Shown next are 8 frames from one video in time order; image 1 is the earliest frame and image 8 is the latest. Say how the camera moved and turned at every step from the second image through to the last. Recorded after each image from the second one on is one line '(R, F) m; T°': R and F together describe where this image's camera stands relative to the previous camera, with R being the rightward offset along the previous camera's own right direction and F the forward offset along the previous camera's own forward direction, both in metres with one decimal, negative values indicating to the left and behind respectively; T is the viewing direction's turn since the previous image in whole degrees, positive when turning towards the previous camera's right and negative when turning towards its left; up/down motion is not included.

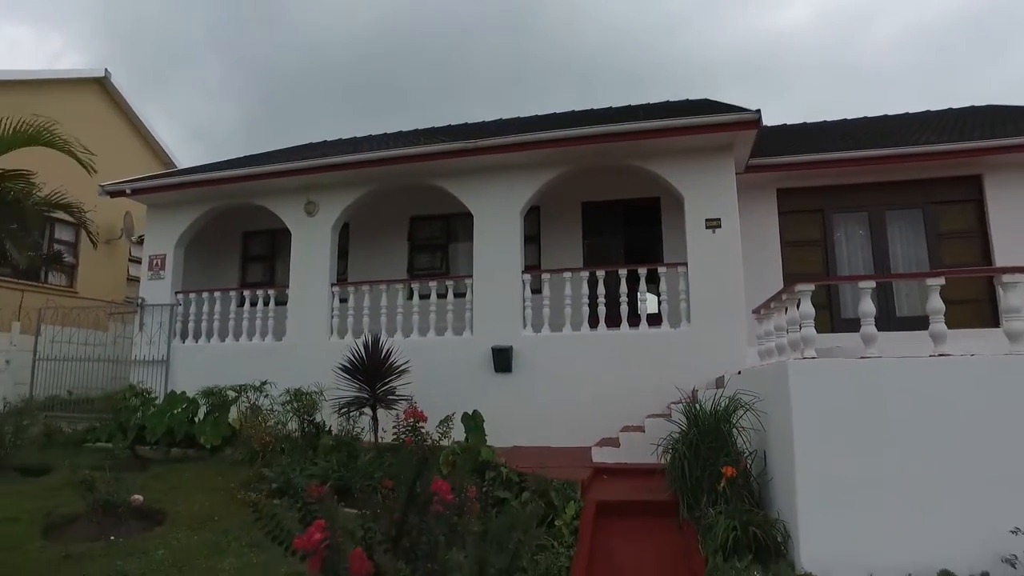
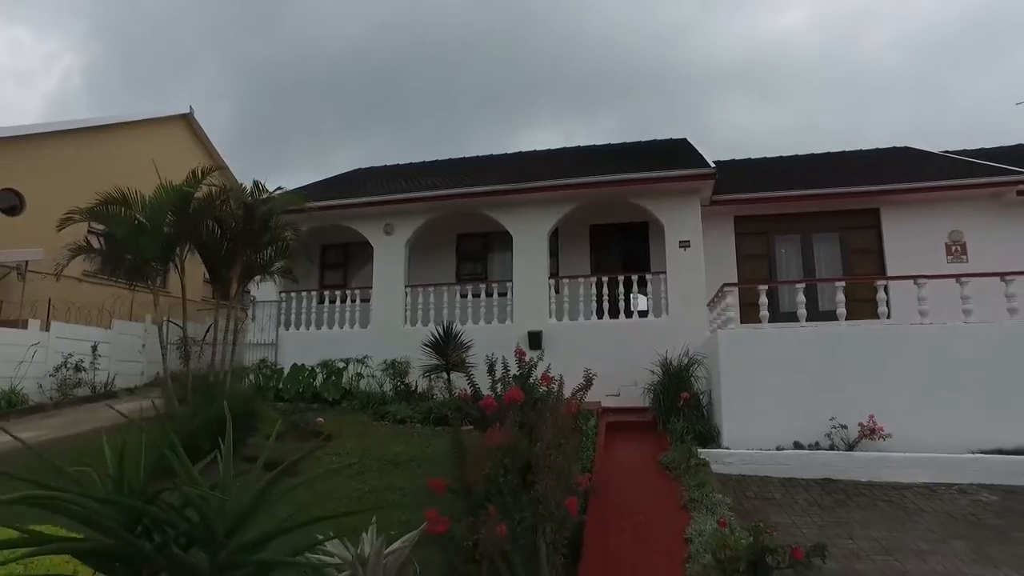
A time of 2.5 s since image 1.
(-0.6, -3.2) m; +1°
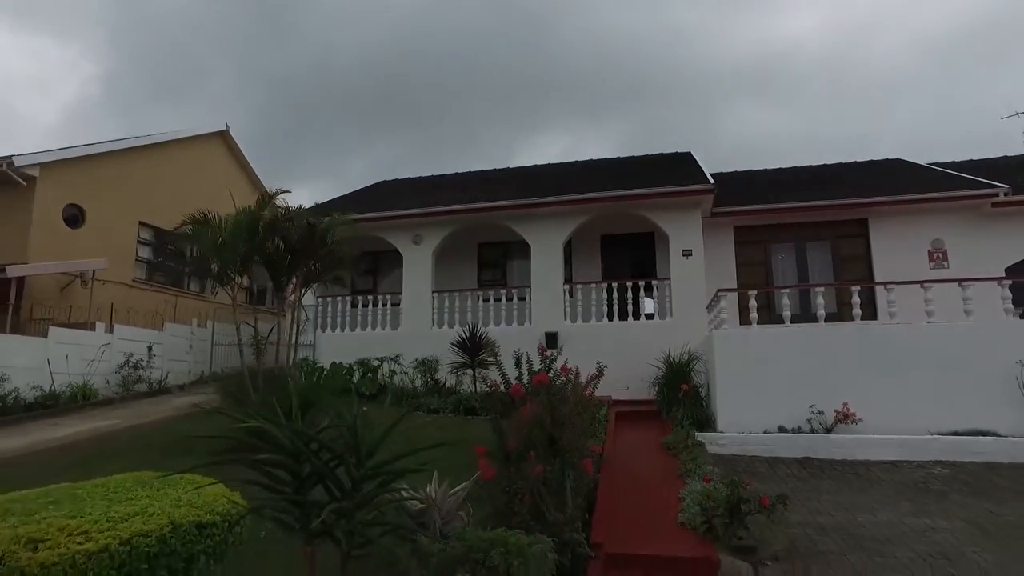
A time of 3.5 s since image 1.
(-0.1, -1.1) m; -1°
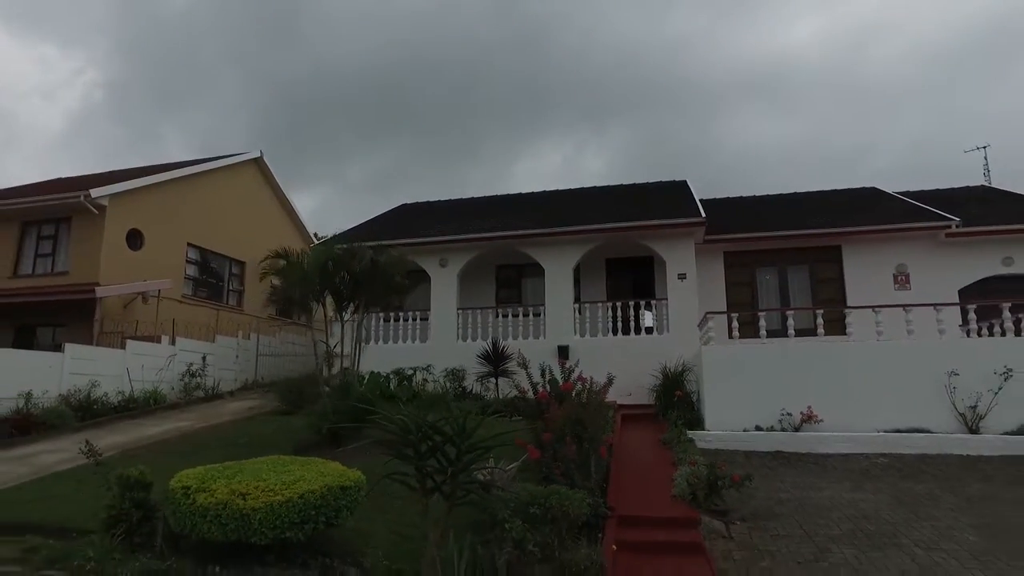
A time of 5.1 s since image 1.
(-0.4, -1.7) m; 0°
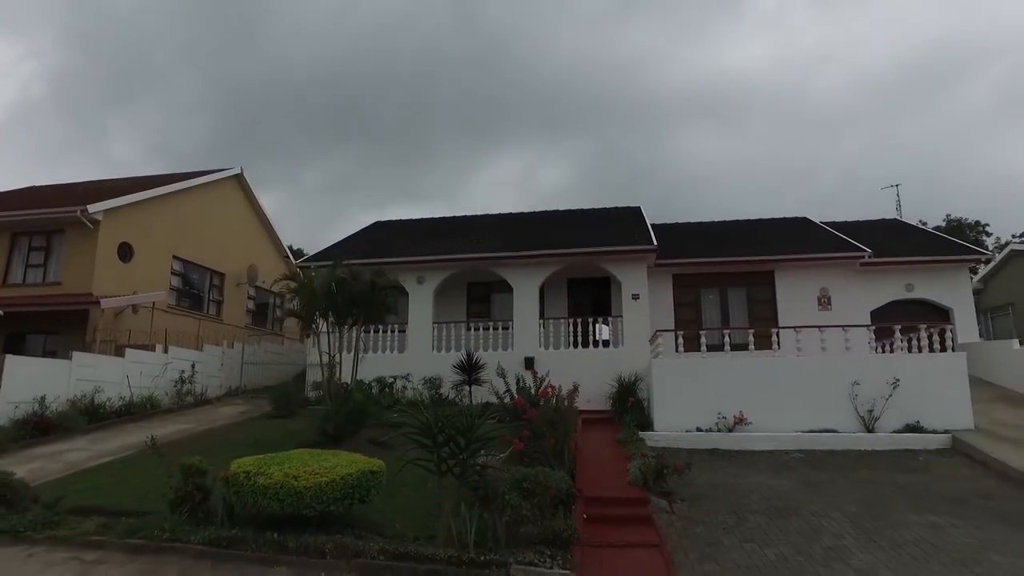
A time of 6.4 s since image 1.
(-0.4, -1.5) m; +4°
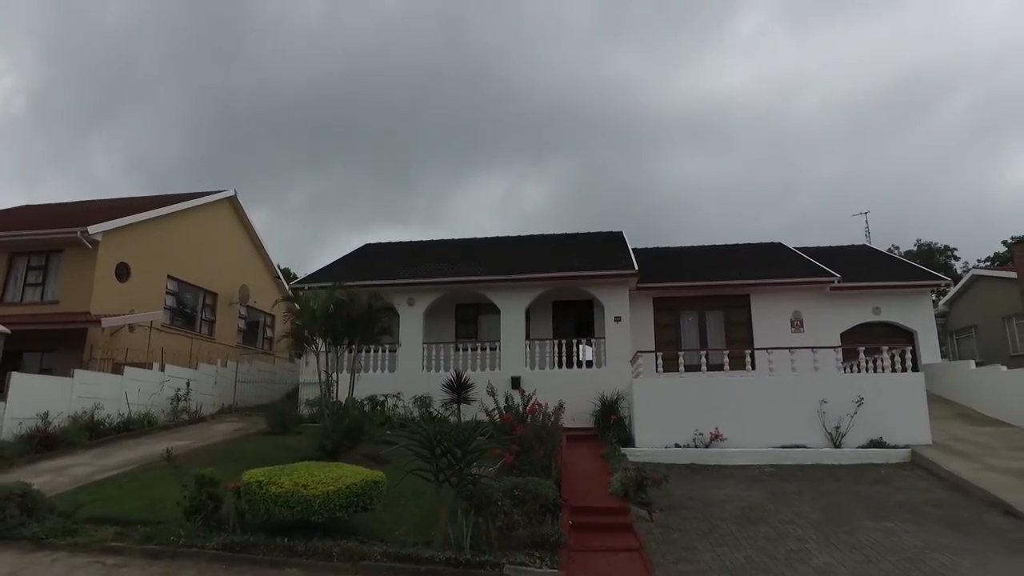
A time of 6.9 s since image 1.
(-0.1, -0.7) m; +1°
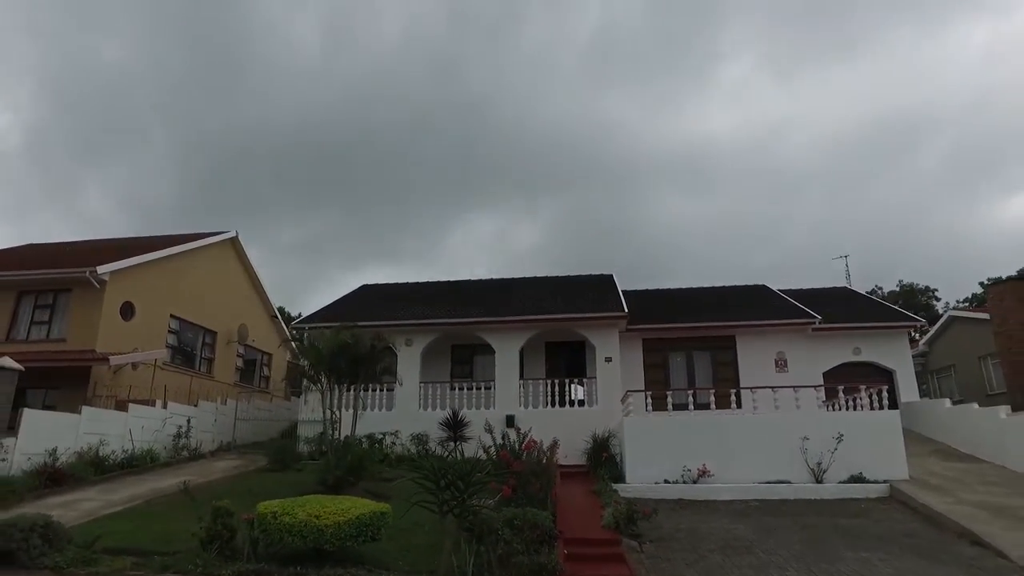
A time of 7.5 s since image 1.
(-0.1, -0.6) m; +1°
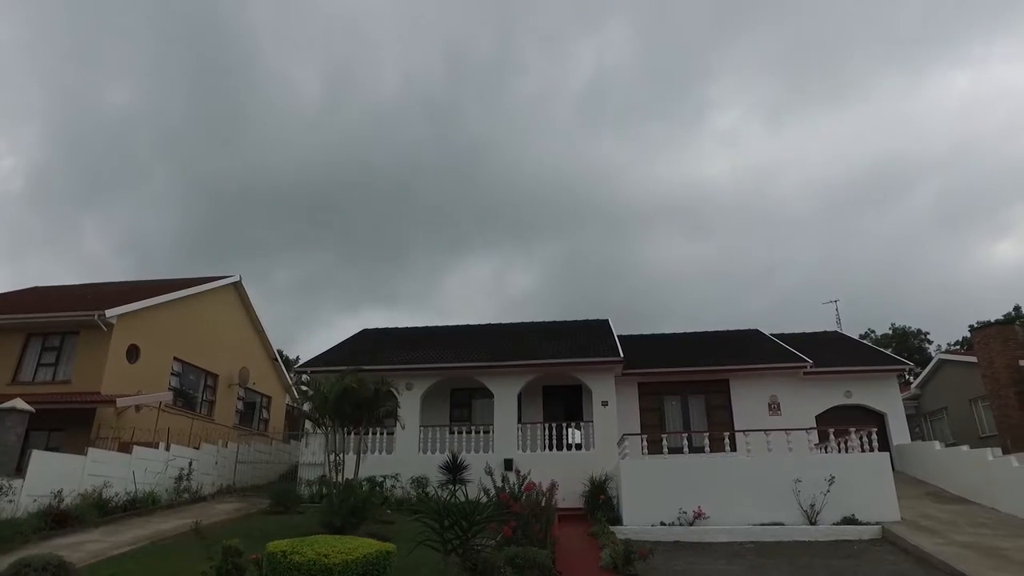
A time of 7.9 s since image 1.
(-0.1, -0.5) m; 0°
